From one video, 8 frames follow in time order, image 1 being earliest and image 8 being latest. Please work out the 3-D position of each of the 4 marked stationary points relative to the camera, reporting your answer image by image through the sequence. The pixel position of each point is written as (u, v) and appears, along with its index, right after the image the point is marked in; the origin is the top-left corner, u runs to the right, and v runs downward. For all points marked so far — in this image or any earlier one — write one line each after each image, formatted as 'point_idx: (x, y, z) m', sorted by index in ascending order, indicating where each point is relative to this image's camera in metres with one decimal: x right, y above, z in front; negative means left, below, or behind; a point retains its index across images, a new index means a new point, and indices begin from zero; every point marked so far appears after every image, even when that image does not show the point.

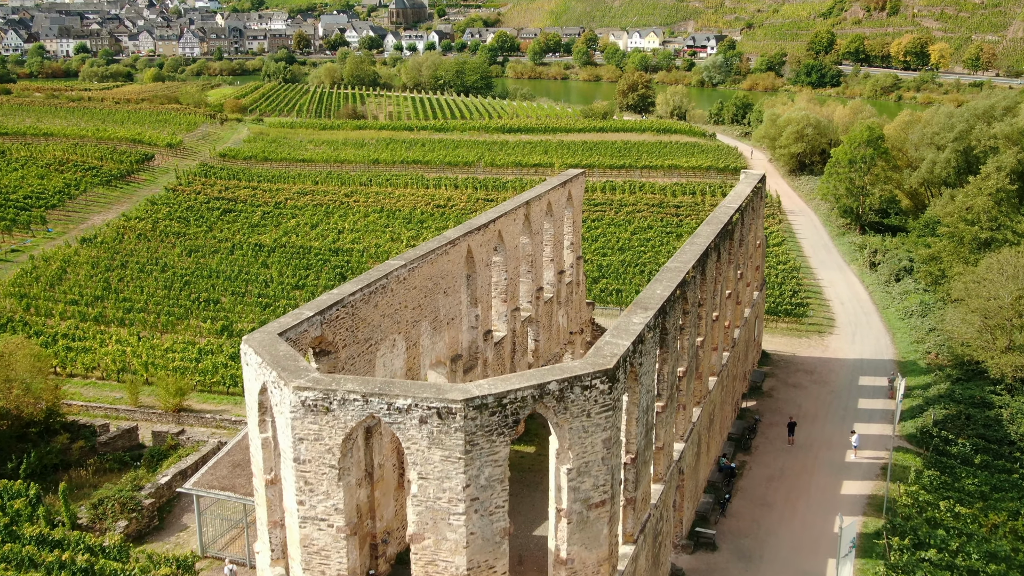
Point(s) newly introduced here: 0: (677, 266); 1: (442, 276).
0: (+2.3, +0.3, +14.5) m
1: (-1.1, +0.2, +15.9) m
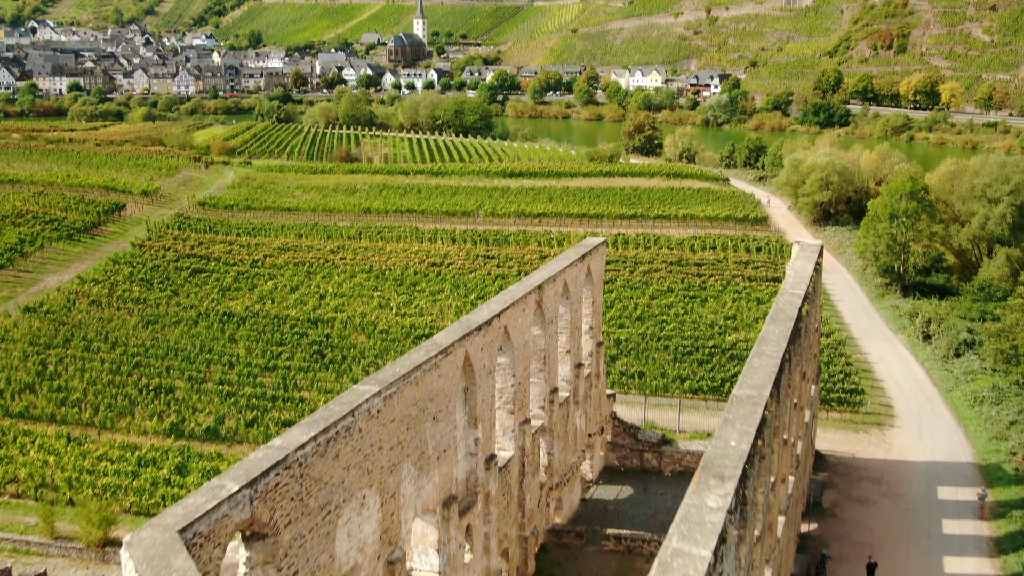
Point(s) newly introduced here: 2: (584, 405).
0: (+2.5, -1.1, +10.6) m
1: (-0.9, -1.3, +12.0) m
2: (+1.3, -2.1, +18.4) m
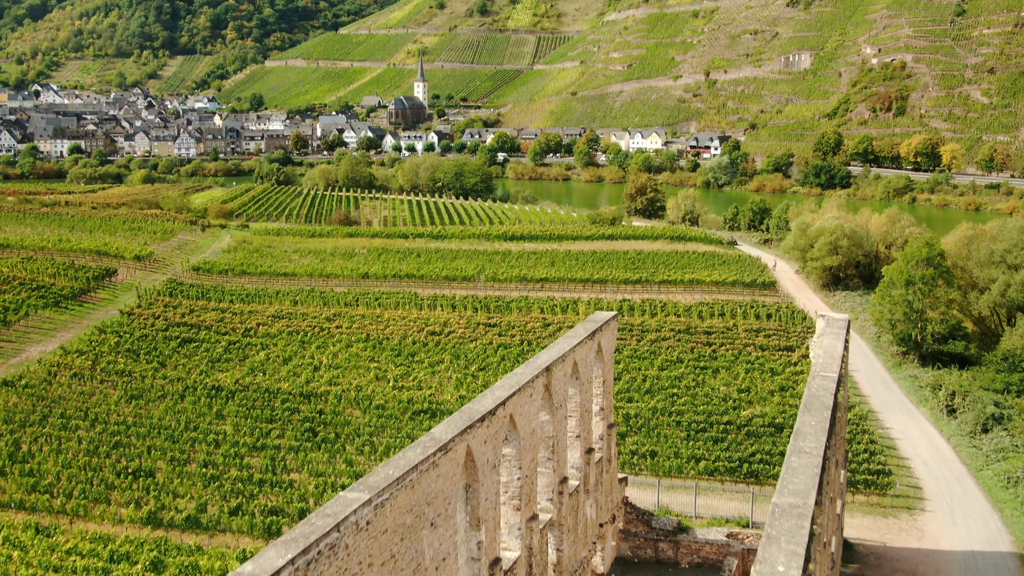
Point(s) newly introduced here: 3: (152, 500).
0: (+2.5, -2.0, +9.3) m
1: (-0.9, -2.2, +10.7) m
2: (+1.4, -3.4, +17.0) m
3: (-6.7, -3.9, +19.1) m
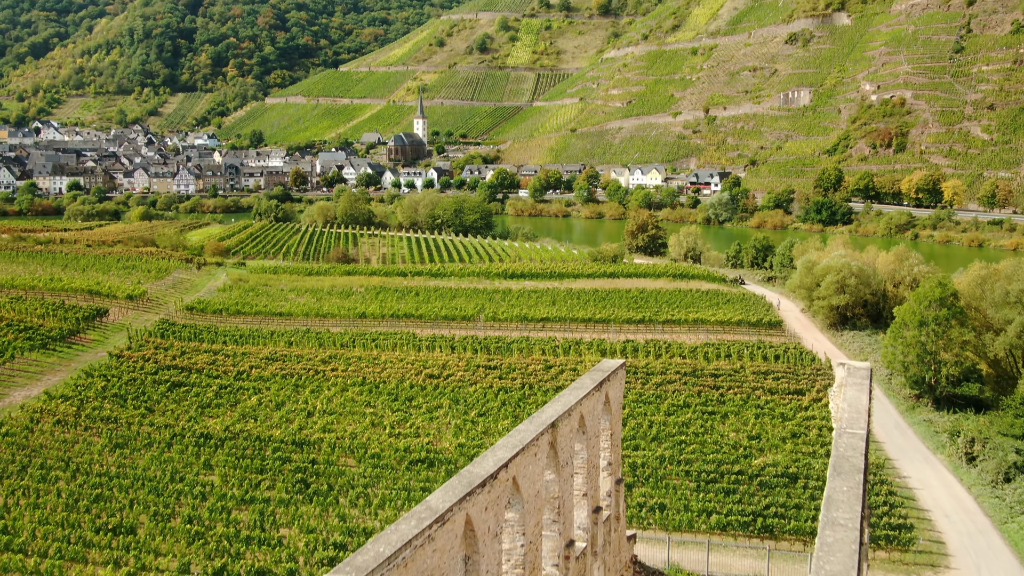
0: (+2.6, -2.4, +8.3) m
1: (-0.8, -2.7, +9.6) m
2: (+1.4, -4.1, +16.0) m
3: (-6.7, -4.8, +18.0) m
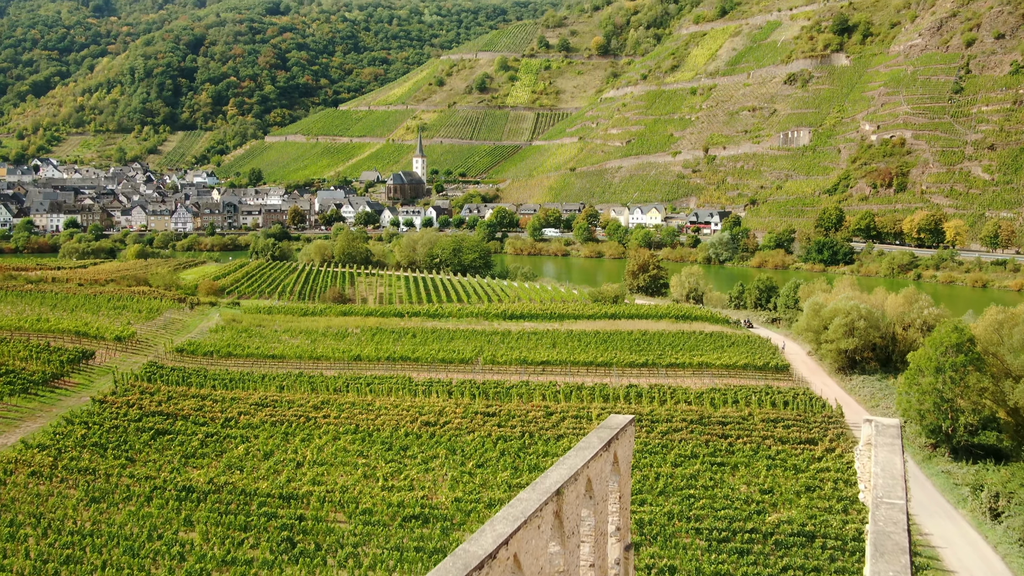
0: (+2.6, -2.9, +7.0) m
1: (-0.8, -3.2, +8.4) m
2: (+1.4, -4.9, +14.6) m
3: (-6.7, -5.5, +16.7) m
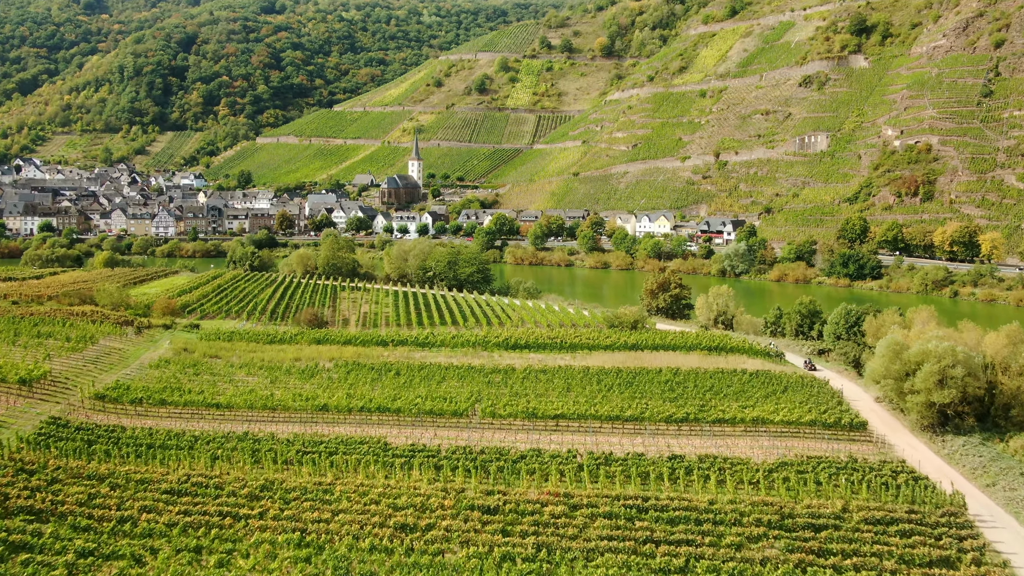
0: (+2.9, -3.9, -1.8) m
1: (-0.5, -4.2, -0.5) m
2: (+1.7, -5.9, +5.8) m
3: (-6.4, -6.5, +7.8) m
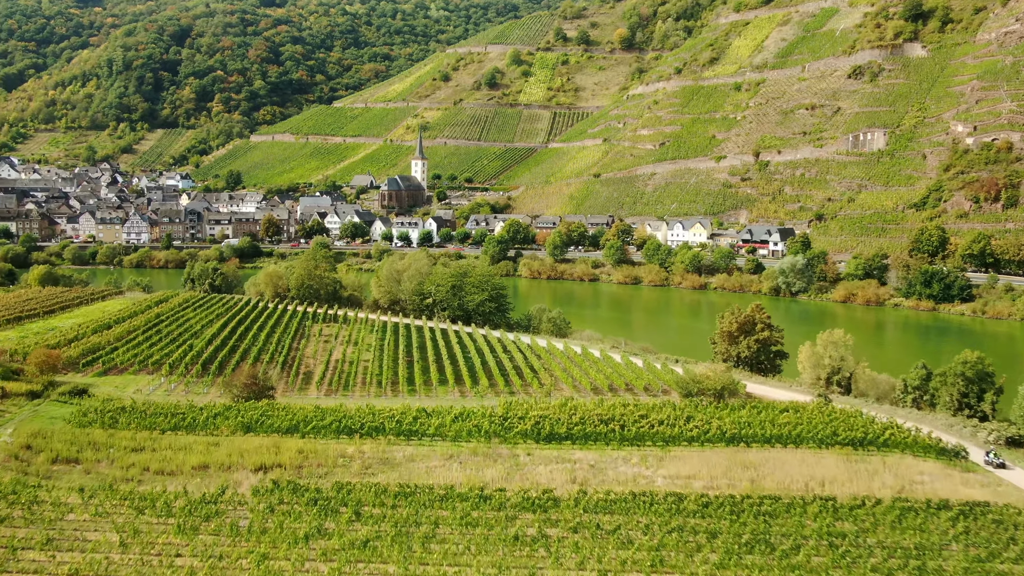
0: (+3.5, -5.6, -19.5) m
1: (+0.1, -5.9, -18.1) m
2: (+2.4, -7.6, -11.9) m
3: (-5.7, -8.2, -9.8) m
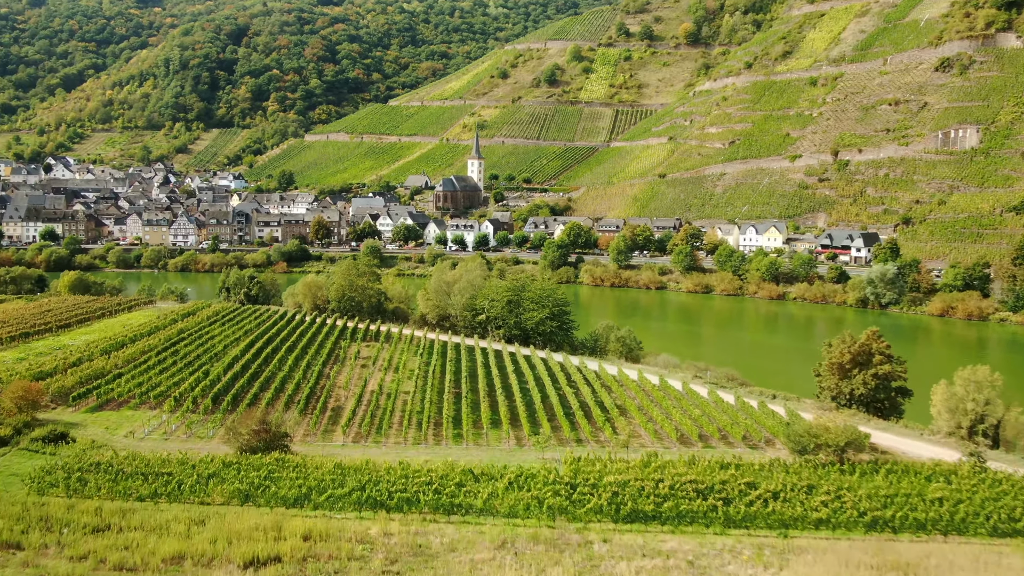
0: (+2.3, -6.4, -27.0) m
1: (-1.0, -6.7, -25.5) m
2: (+1.6, -8.5, -19.4) m
3: (-6.4, -9.0, -16.8) m
